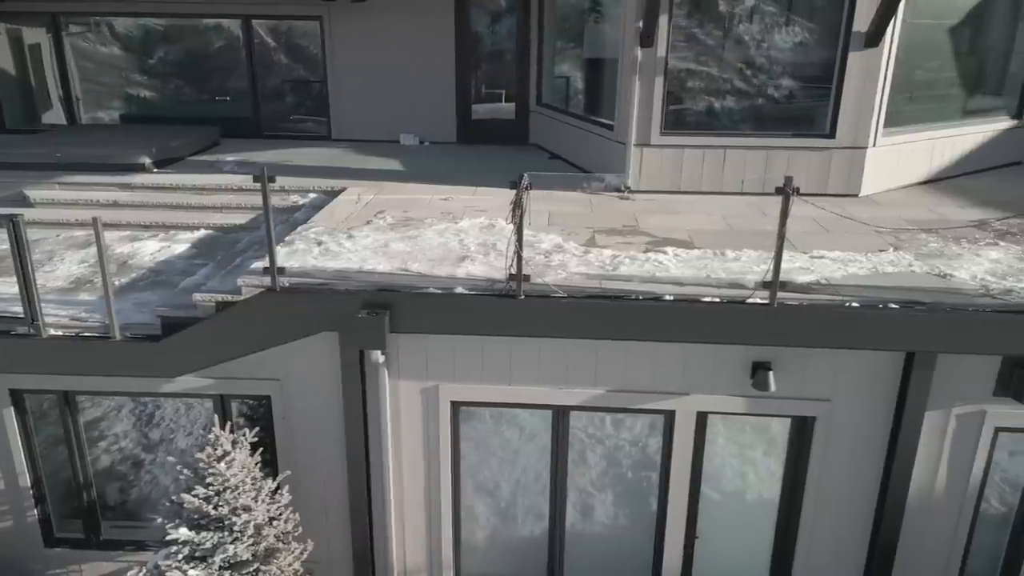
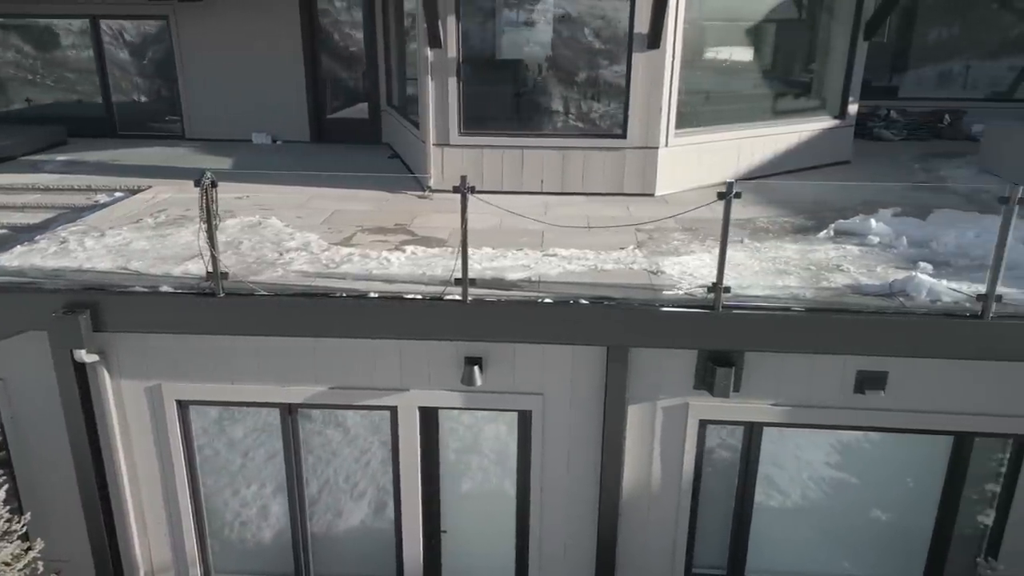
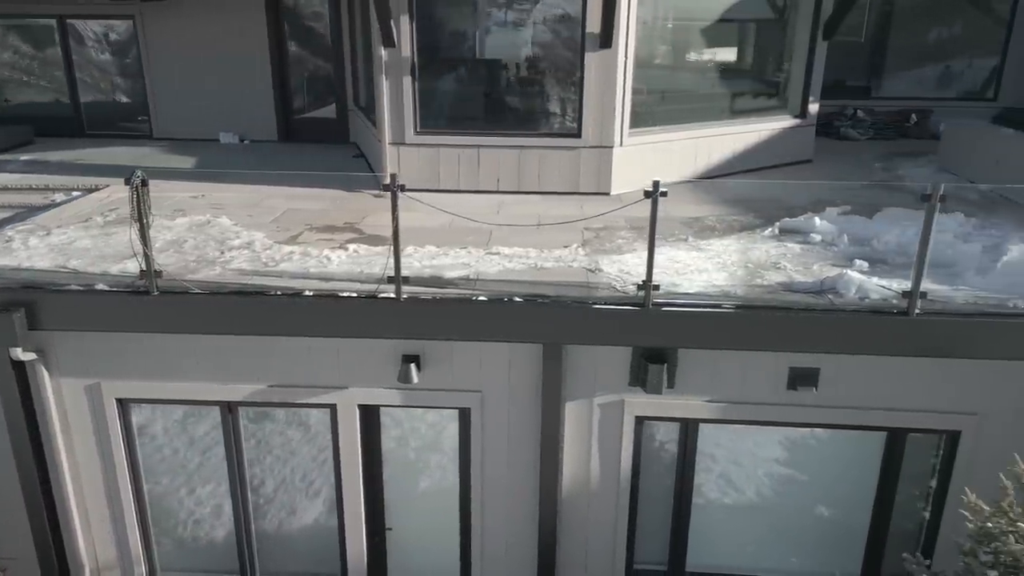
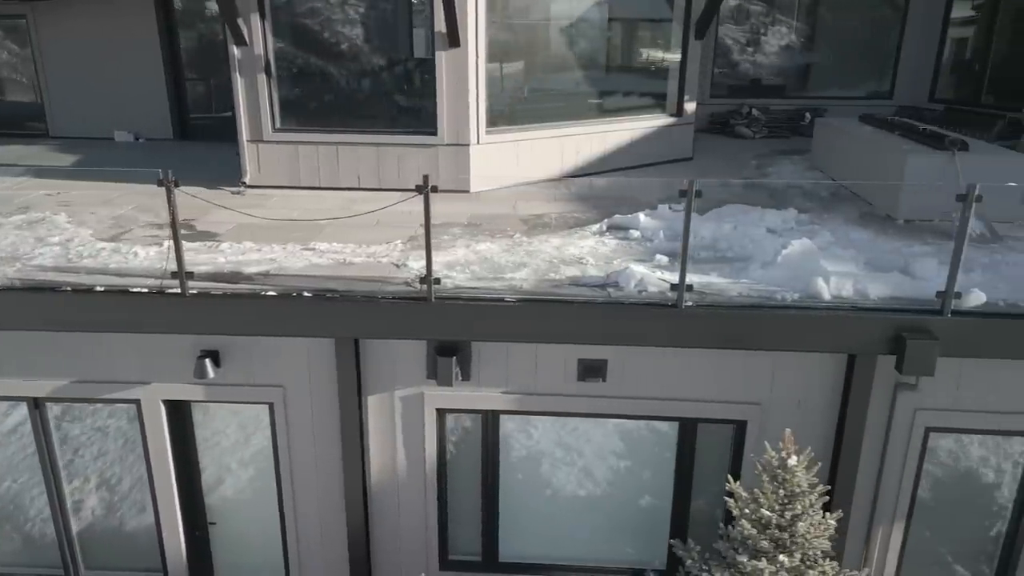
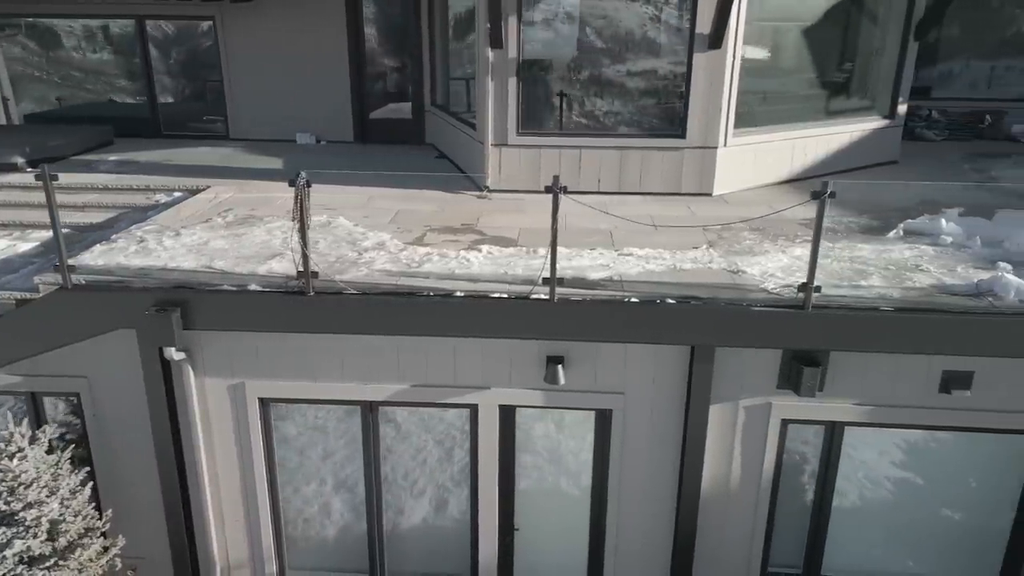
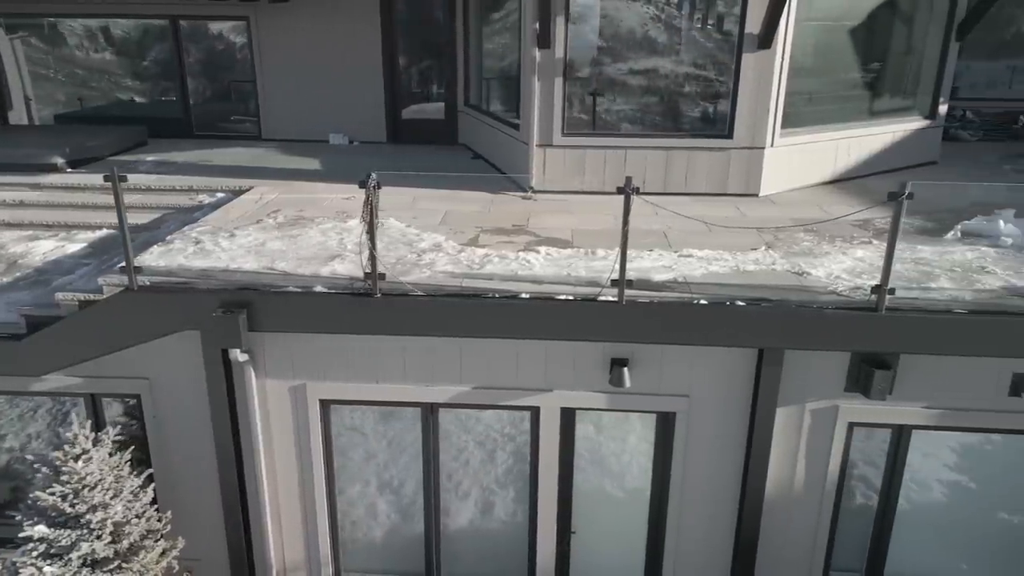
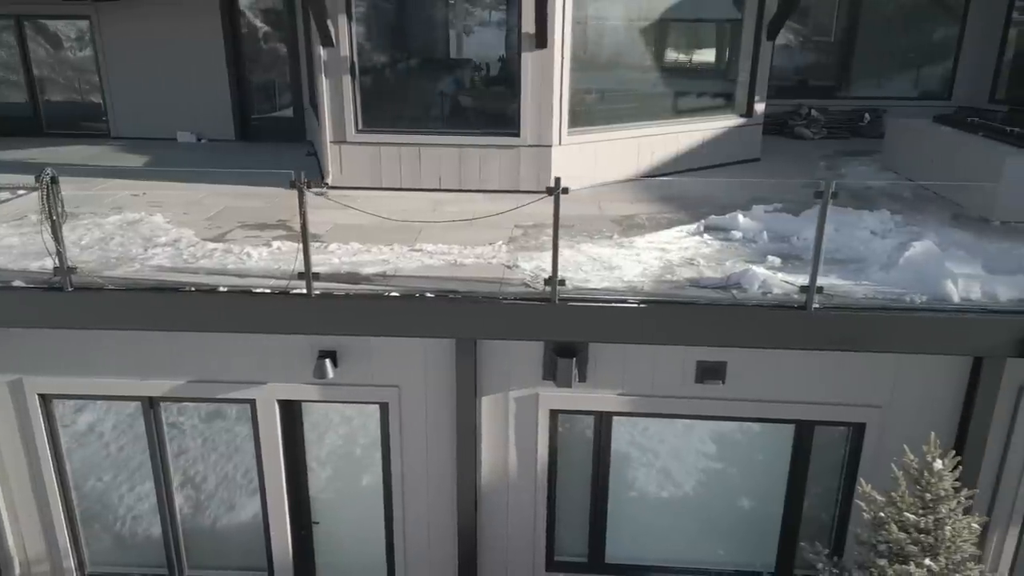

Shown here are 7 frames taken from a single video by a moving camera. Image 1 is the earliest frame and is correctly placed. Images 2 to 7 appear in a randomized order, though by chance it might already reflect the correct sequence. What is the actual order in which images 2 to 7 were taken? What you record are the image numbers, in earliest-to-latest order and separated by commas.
6, 5, 2, 3, 7, 4
